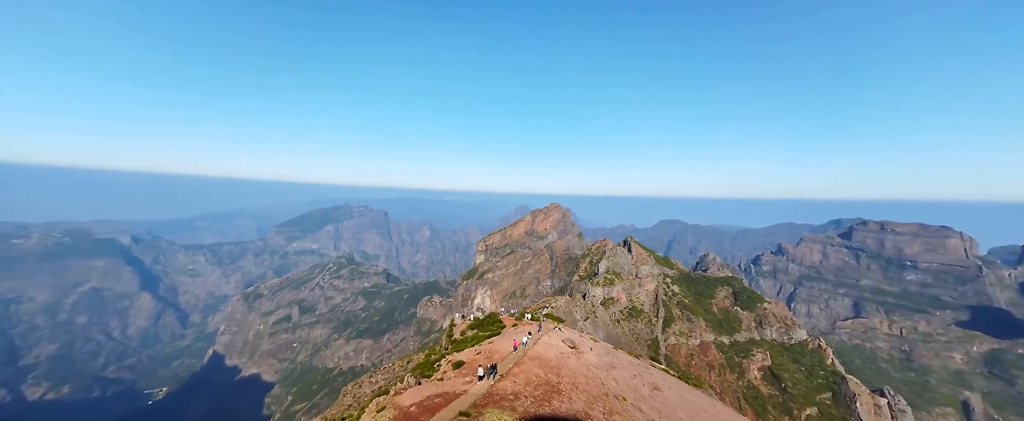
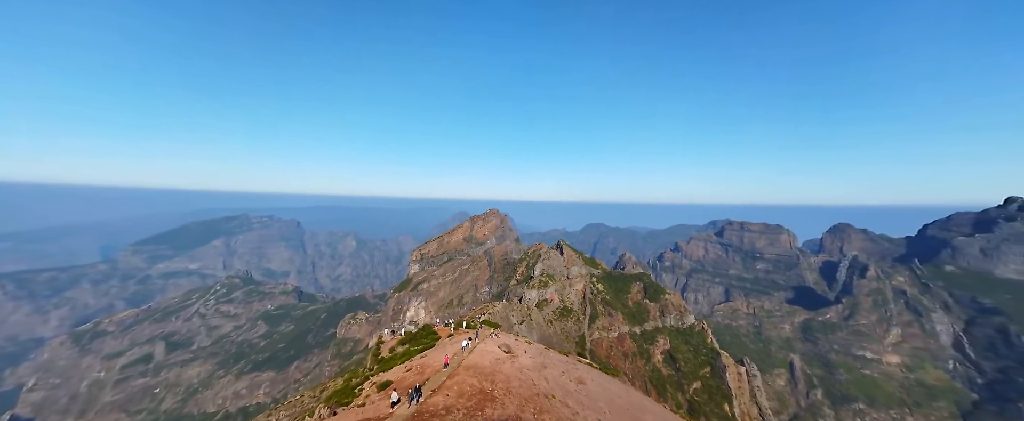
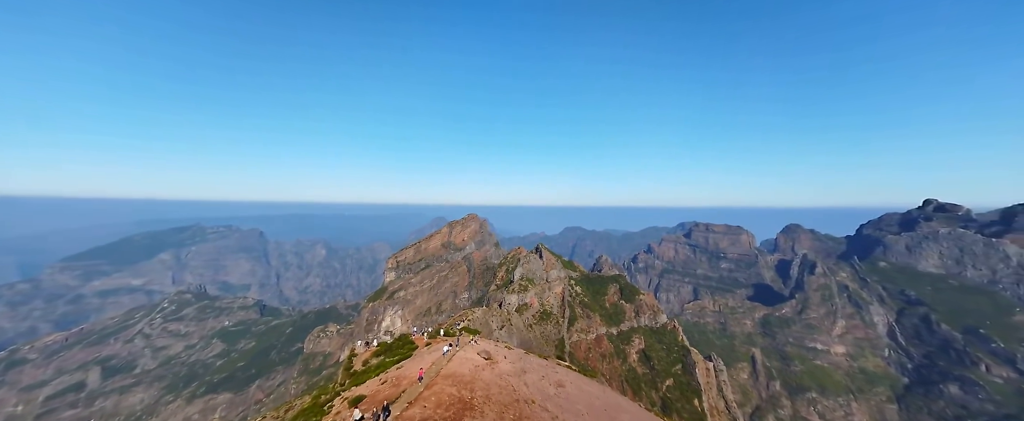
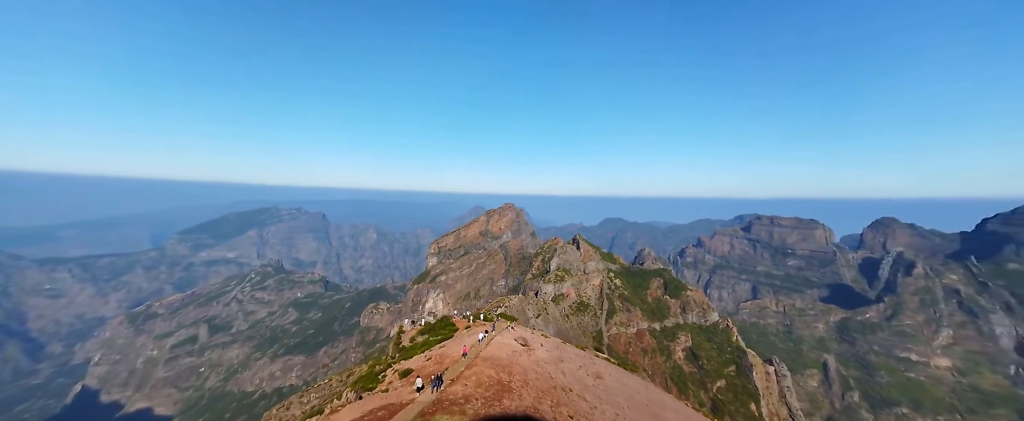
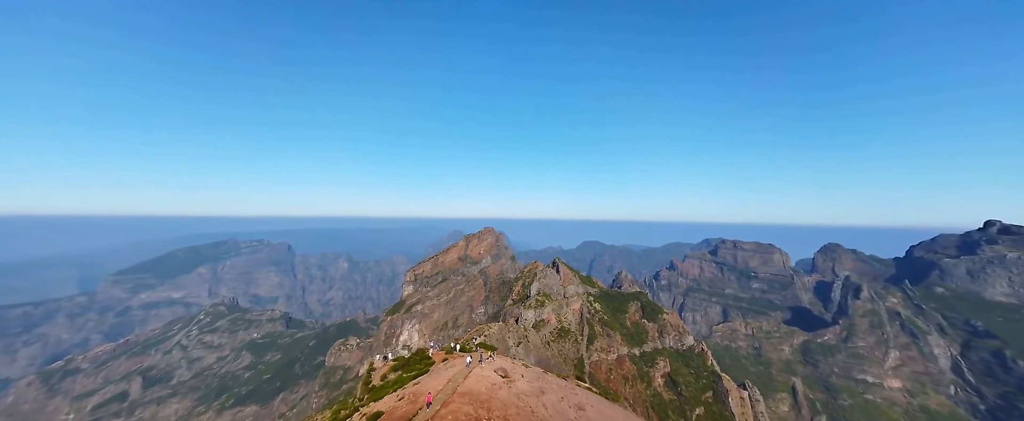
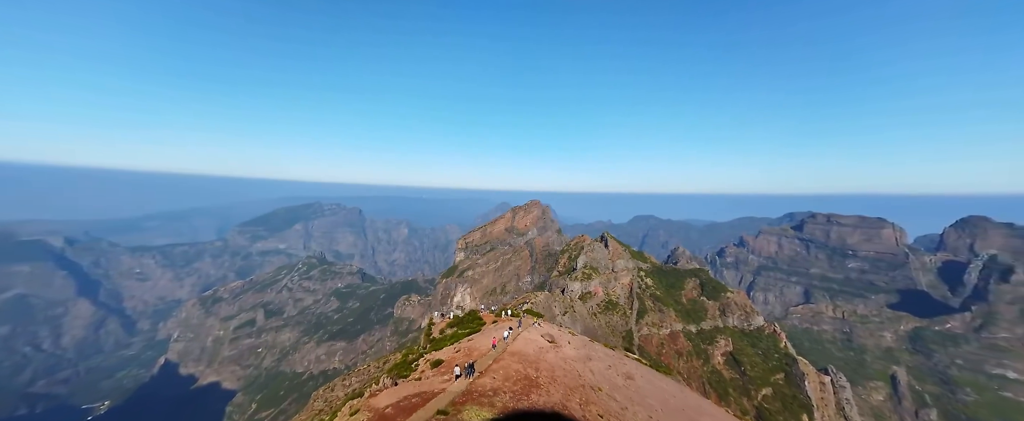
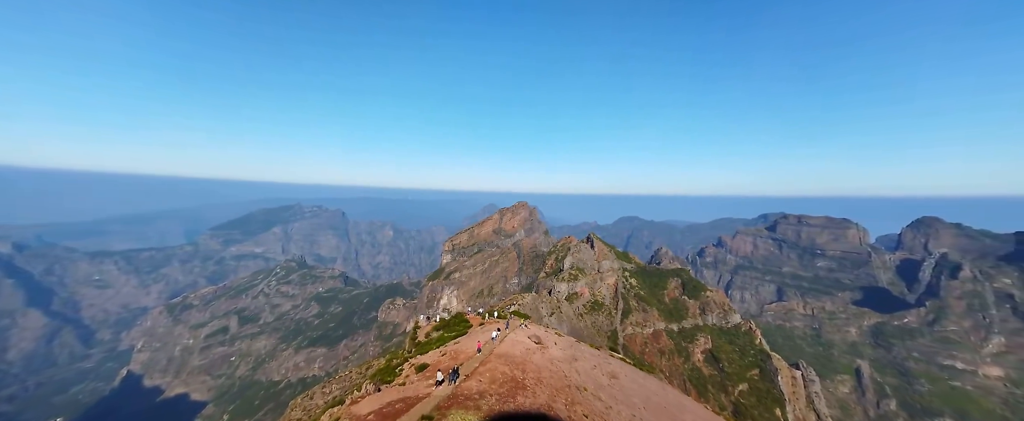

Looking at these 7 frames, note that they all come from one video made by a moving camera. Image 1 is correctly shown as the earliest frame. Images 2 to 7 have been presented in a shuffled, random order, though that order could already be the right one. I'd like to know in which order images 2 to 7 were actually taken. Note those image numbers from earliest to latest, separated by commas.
6, 7, 4, 2, 3, 5
